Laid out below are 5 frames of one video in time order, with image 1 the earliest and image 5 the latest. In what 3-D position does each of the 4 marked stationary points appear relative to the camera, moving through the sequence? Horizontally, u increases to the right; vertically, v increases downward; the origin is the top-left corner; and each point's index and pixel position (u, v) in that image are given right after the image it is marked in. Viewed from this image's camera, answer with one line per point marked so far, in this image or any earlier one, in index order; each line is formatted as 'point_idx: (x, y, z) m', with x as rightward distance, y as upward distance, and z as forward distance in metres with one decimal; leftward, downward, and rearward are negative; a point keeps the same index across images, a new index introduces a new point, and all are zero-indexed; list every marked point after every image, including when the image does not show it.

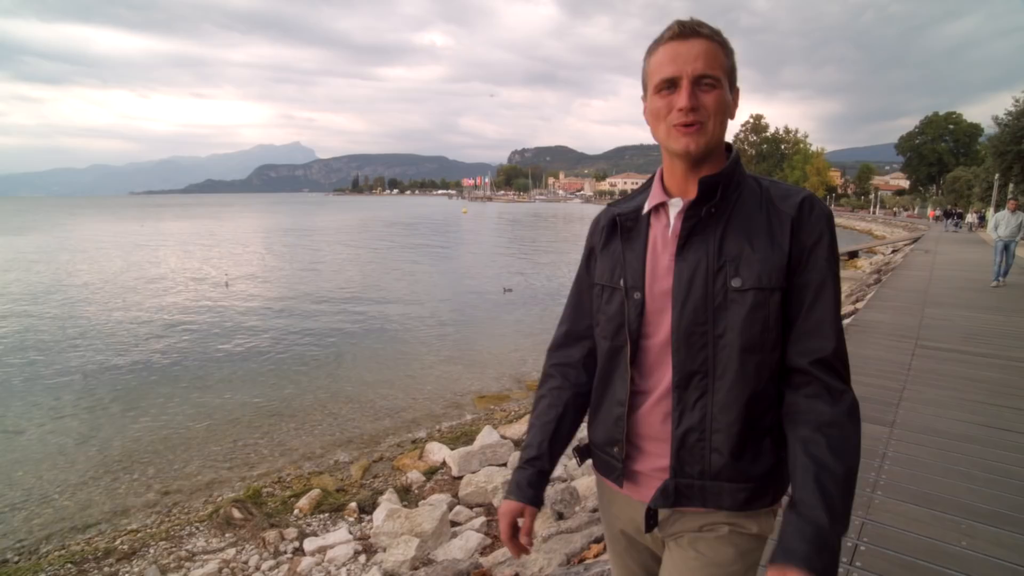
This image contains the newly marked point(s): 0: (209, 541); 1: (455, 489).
0: (-3.3, -2.7, +6.2) m
1: (-0.7, -2.4, +6.8) m
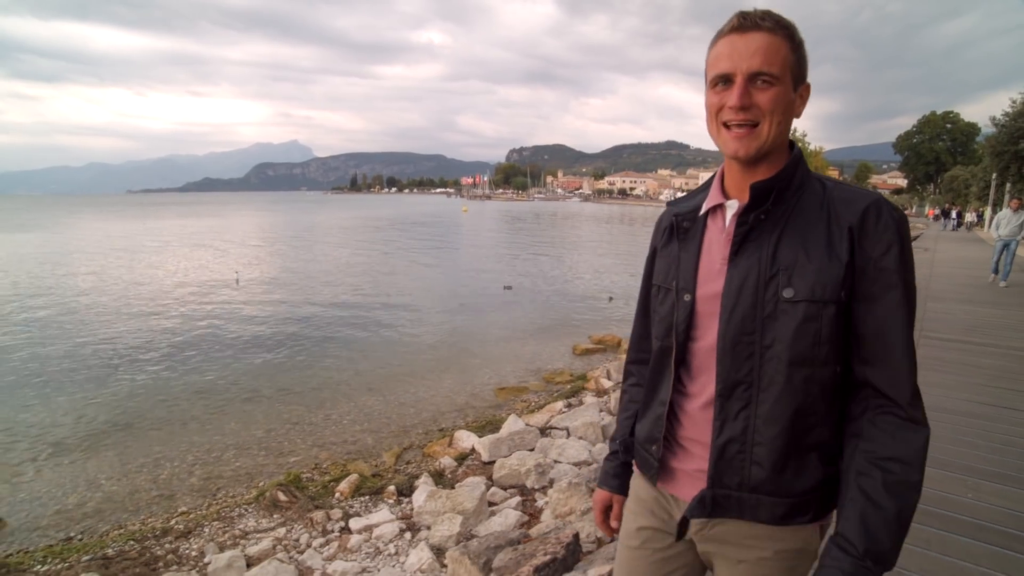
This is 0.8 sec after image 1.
0: (-2.9, -2.7, +6.6) m
1: (-0.3, -2.3, +7.2) m
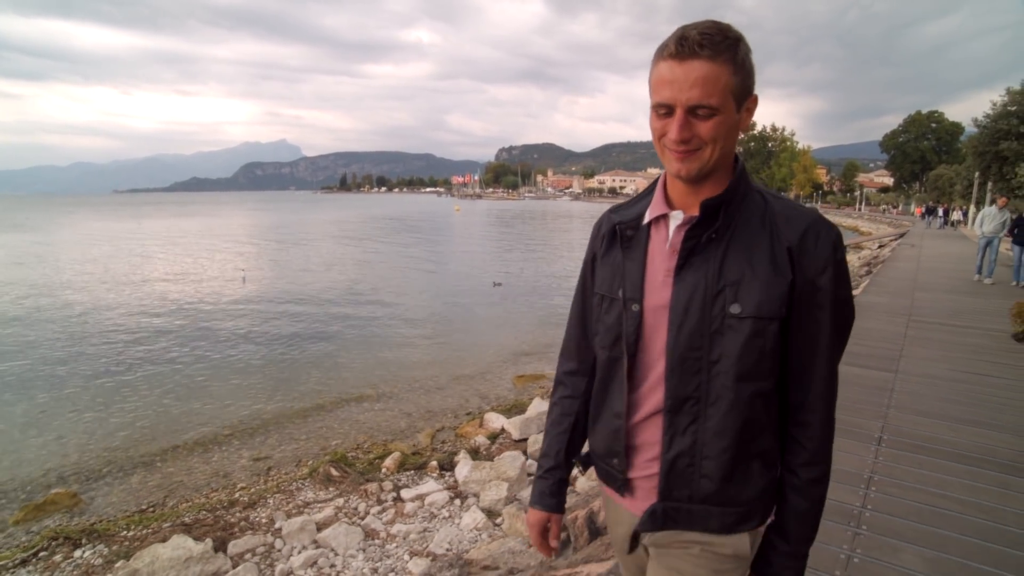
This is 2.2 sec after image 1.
0: (-2.5, -2.6, +7.2) m
1: (+0.1, -2.2, +7.9) m
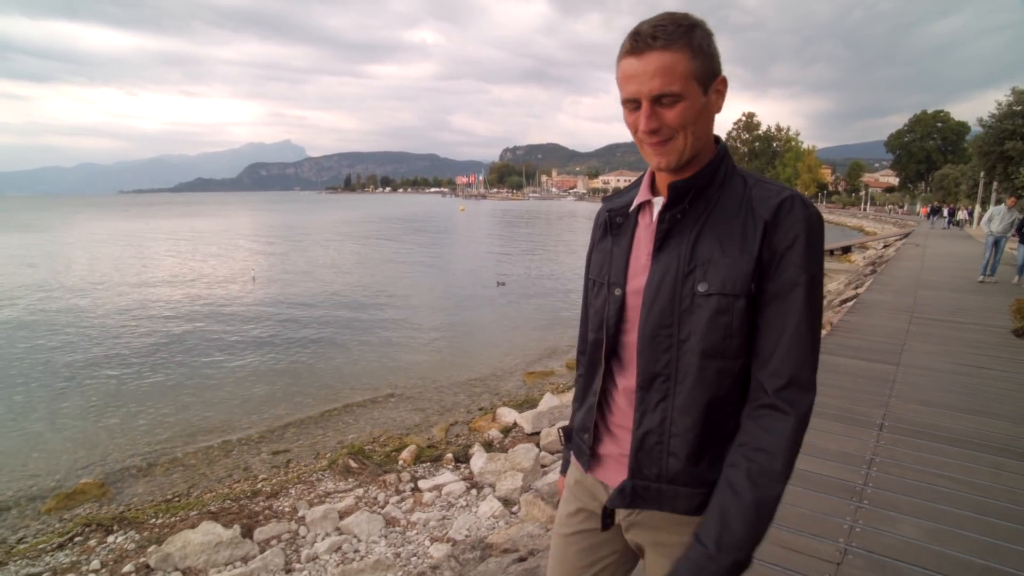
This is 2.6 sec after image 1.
0: (-2.3, -2.6, +7.5) m
1: (+0.3, -2.2, +8.1) m
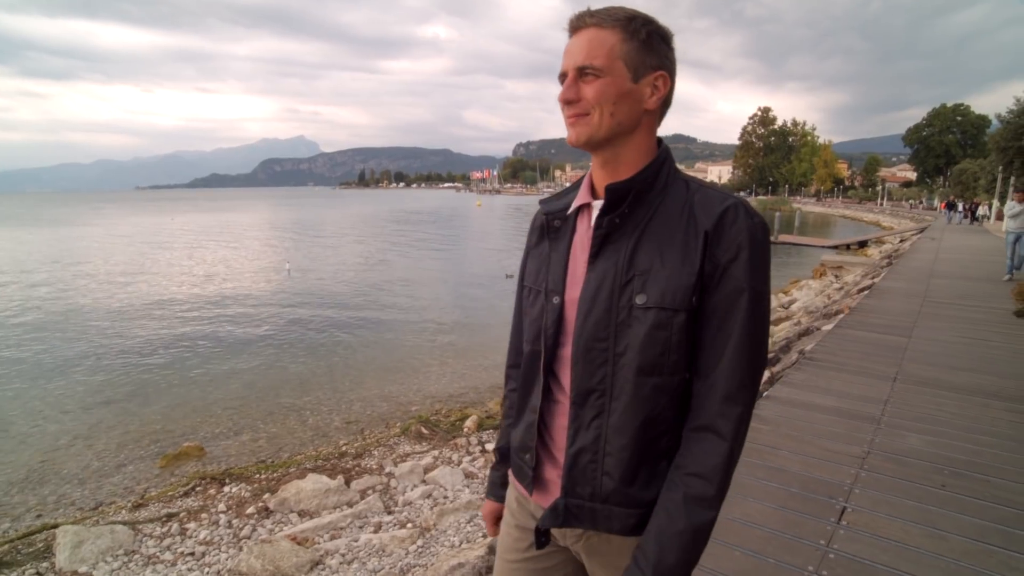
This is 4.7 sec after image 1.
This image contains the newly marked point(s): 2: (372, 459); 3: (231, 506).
0: (-1.5, -2.4, +8.6) m
1: (+1.1, -2.0, +9.1) m
2: (-2.0, -2.5, +8.2) m
3: (-3.5, -2.7, +7.2) m
